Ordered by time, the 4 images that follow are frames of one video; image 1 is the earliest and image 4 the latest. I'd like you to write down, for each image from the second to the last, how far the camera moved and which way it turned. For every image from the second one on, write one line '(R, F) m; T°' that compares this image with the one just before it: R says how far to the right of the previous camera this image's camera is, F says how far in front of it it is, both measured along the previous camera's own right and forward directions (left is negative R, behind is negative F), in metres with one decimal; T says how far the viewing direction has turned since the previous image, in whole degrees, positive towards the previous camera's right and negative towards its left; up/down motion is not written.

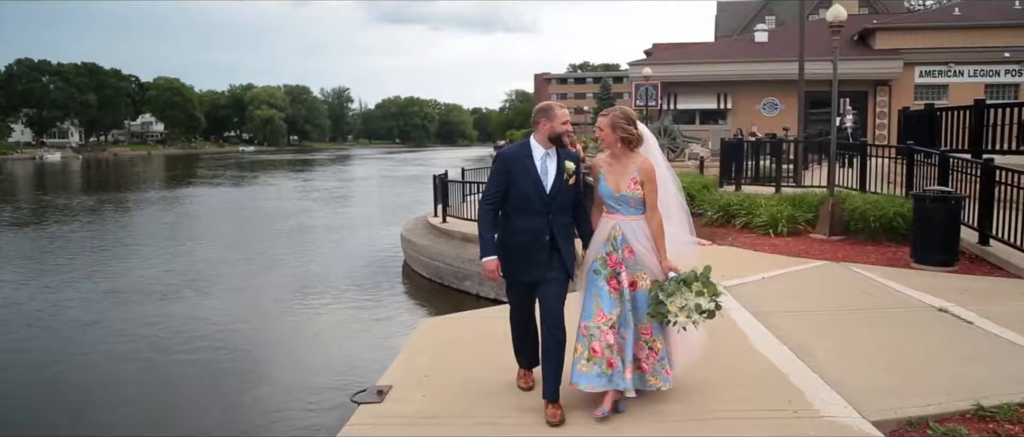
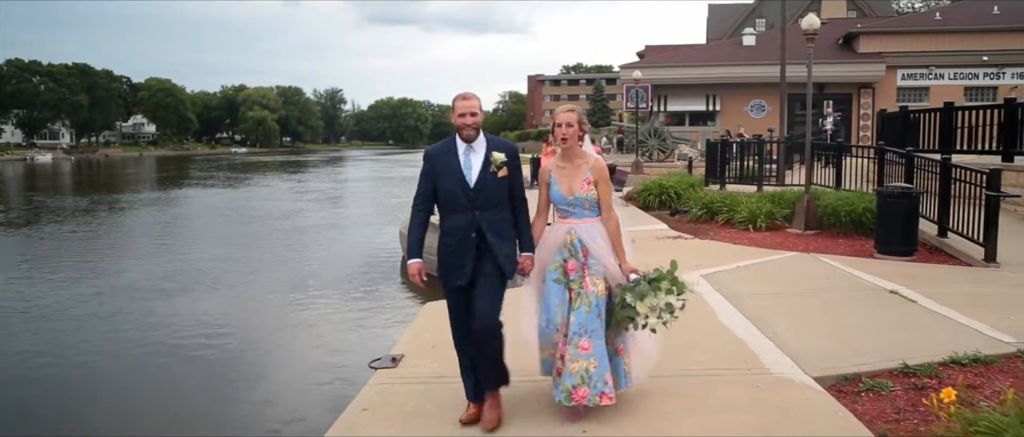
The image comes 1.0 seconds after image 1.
(0.0, -0.7) m; 0°
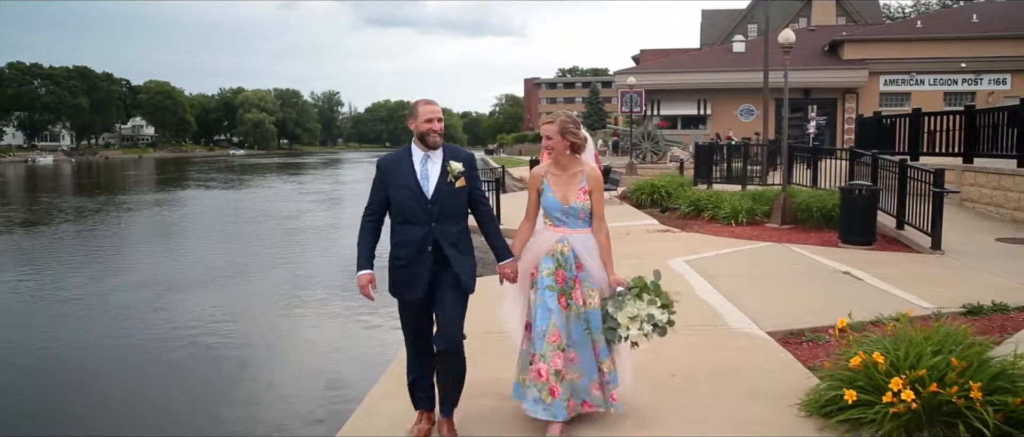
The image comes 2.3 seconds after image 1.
(-0.1, -1.1) m; 0°
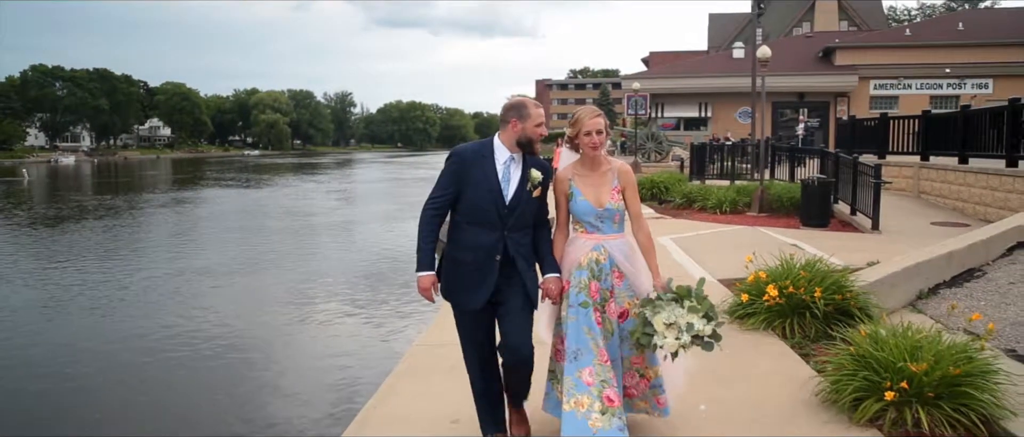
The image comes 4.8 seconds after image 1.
(-0.1, -2.1) m; -1°
